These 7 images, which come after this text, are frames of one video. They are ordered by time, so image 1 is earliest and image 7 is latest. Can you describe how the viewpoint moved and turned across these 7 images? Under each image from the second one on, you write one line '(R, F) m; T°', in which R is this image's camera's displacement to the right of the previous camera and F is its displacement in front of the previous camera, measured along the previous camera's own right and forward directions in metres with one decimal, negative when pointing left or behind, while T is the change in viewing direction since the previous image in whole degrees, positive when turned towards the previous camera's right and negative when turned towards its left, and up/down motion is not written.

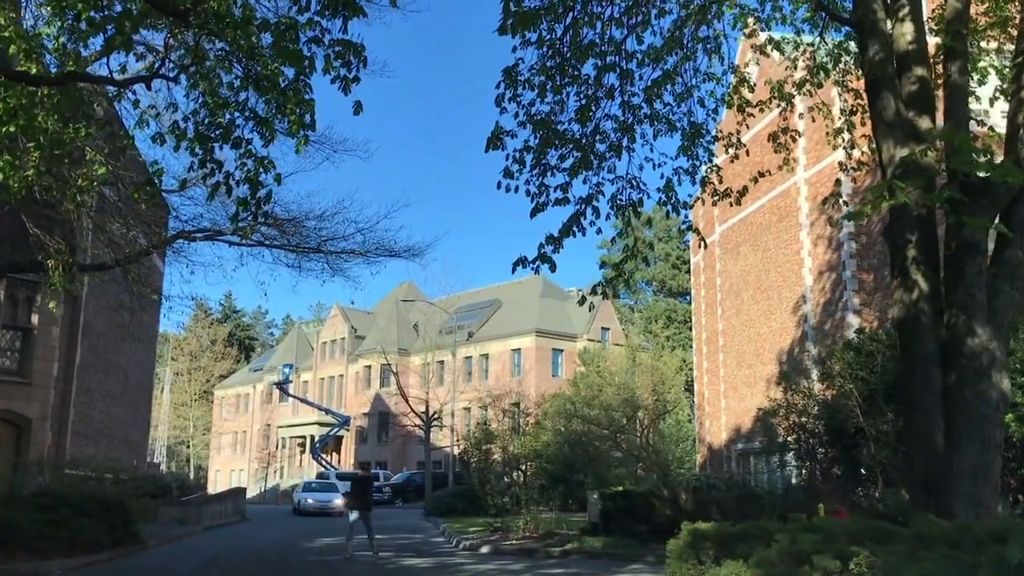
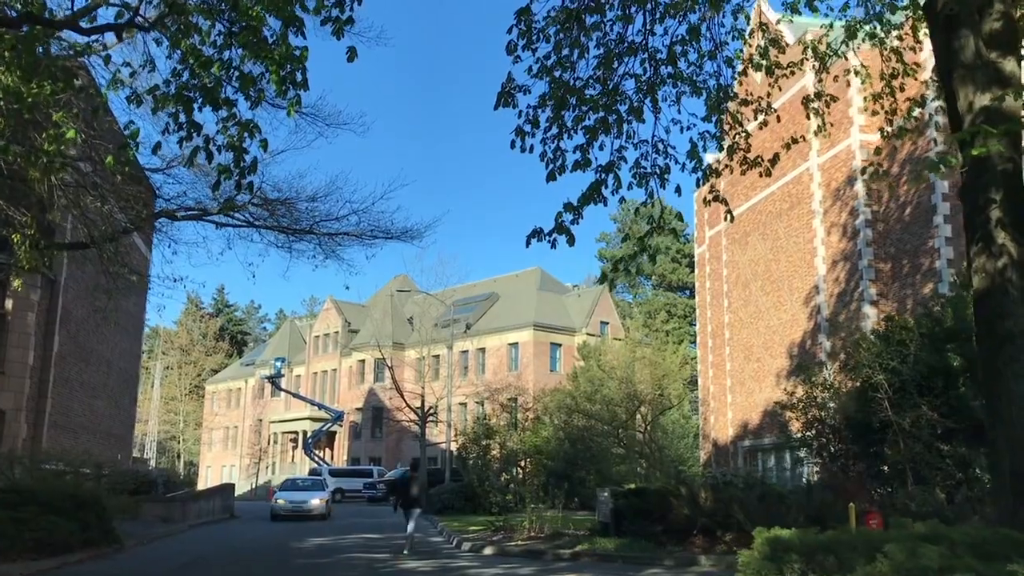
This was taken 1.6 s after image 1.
(-0.2, +1.1) m; 0°
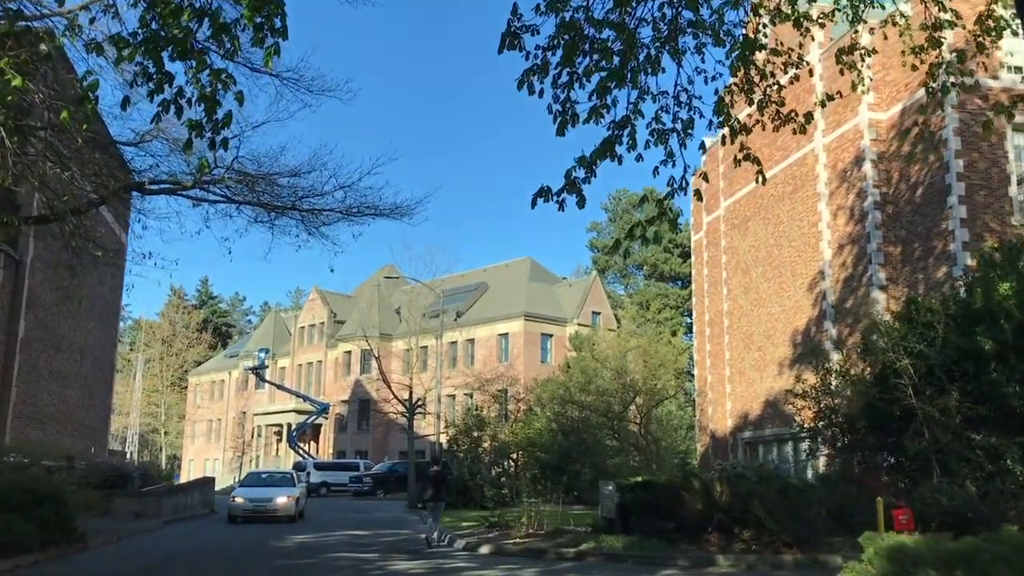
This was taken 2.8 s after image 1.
(-0.2, +1.2) m; +1°
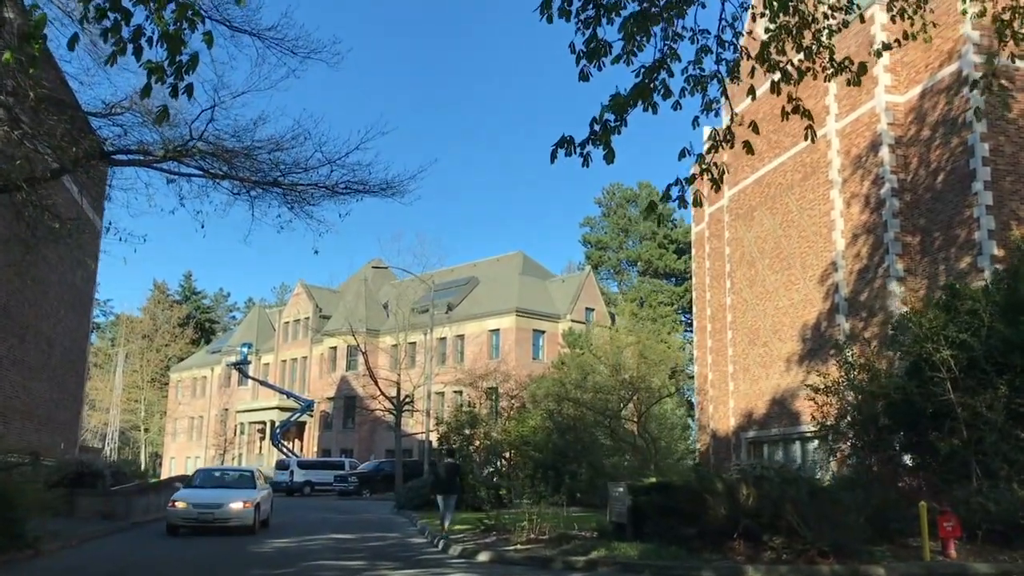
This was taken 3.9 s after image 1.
(-0.2, +1.3) m; +1°
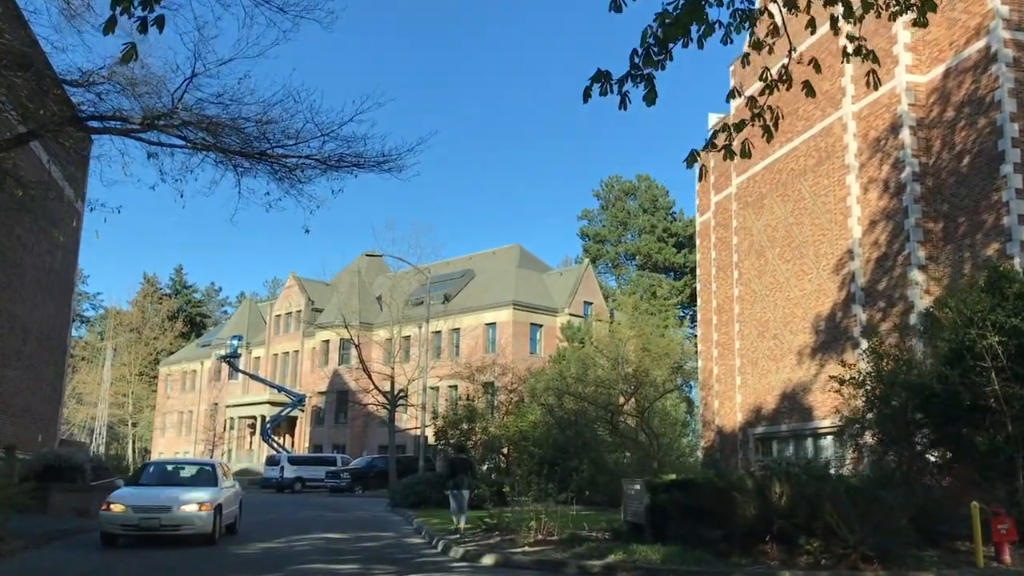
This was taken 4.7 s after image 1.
(-0.2, +1.1) m; 0°
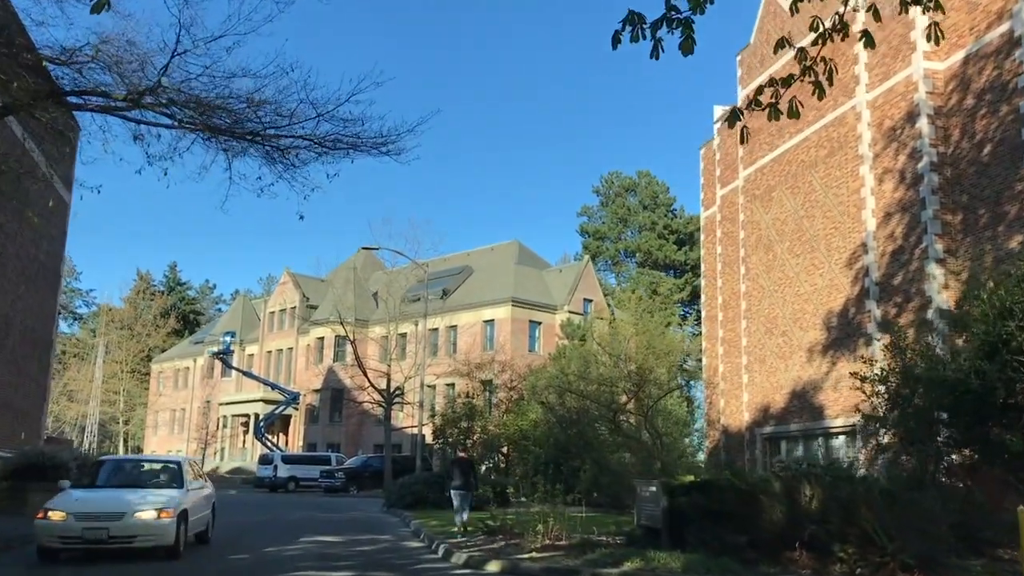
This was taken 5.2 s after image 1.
(-0.1, +0.8) m; 0°
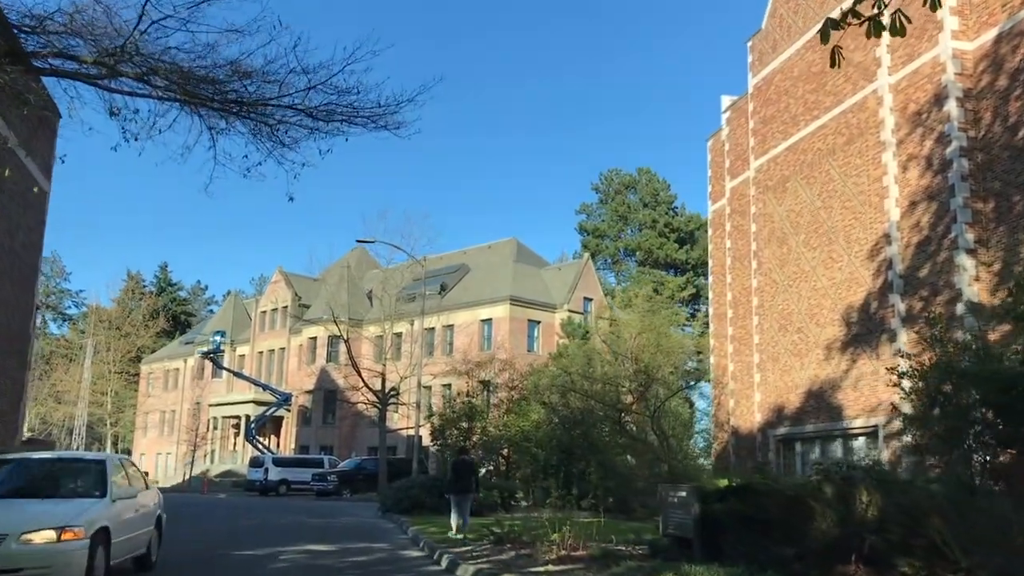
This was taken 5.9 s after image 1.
(-0.2, +1.2) m; 0°
